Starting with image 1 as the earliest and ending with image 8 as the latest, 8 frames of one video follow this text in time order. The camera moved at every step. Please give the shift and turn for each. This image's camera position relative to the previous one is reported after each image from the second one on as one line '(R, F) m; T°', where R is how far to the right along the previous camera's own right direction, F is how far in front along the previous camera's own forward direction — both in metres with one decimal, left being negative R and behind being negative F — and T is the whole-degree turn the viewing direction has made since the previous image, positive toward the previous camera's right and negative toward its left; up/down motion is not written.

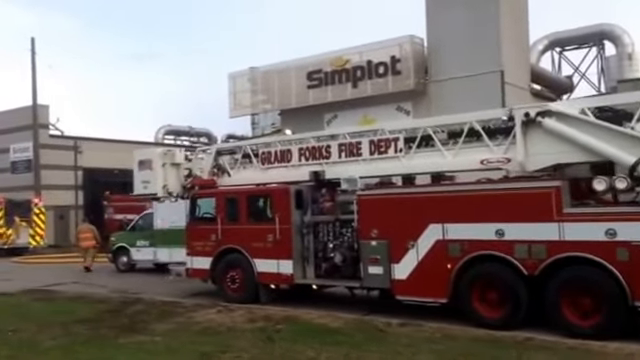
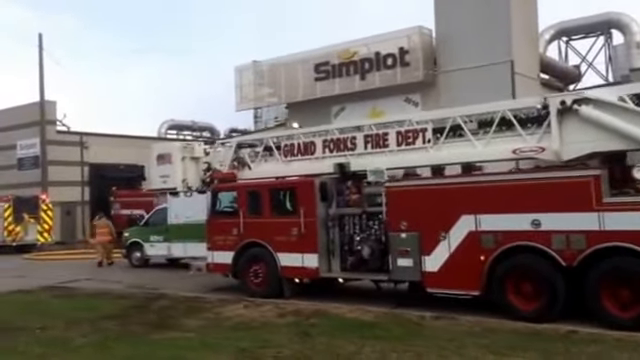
(-0.4, +0.2) m; 0°
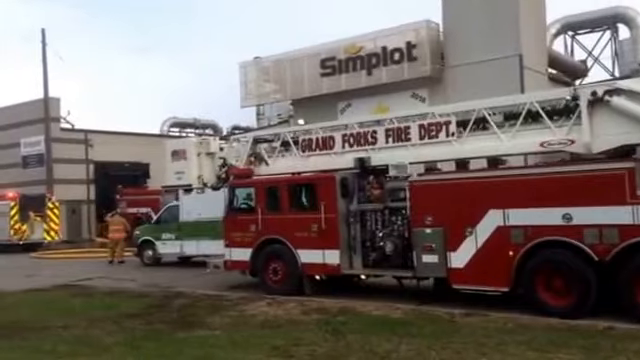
(-0.4, +0.2) m; 0°
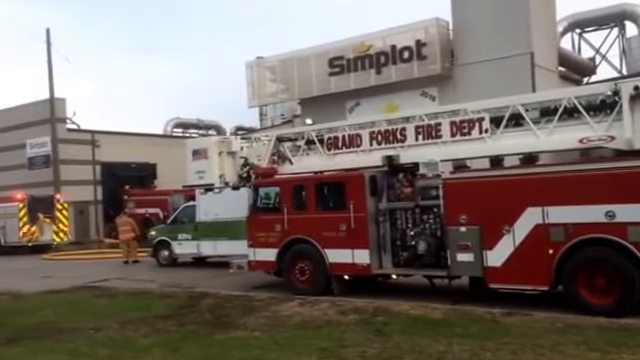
(-0.5, +0.2) m; 0°
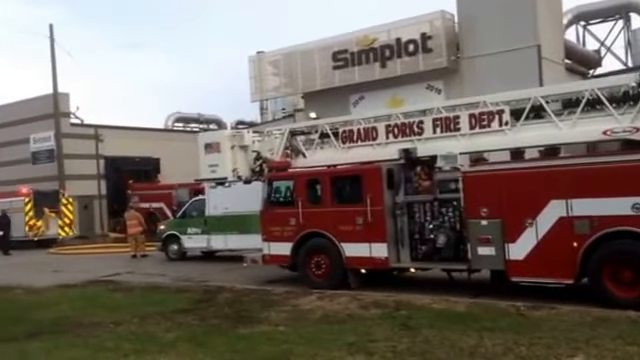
(-0.3, +0.1) m; 0°
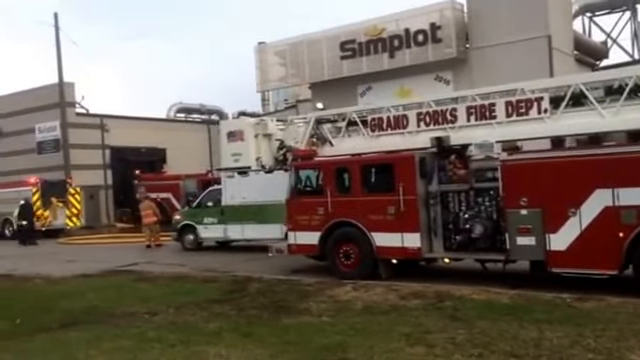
(-0.6, +0.2) m; +1°
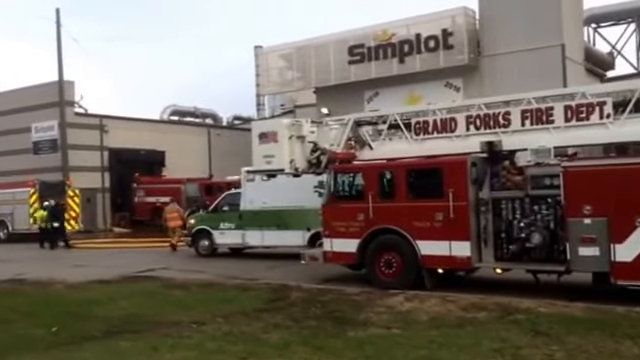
(-1.0, +0.6) m; +2°
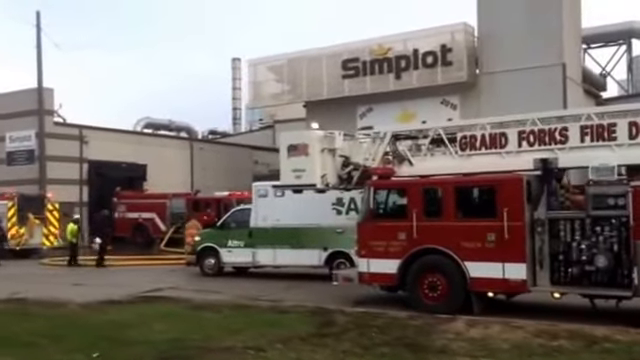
(-1.2, +0.7) m; +3°
